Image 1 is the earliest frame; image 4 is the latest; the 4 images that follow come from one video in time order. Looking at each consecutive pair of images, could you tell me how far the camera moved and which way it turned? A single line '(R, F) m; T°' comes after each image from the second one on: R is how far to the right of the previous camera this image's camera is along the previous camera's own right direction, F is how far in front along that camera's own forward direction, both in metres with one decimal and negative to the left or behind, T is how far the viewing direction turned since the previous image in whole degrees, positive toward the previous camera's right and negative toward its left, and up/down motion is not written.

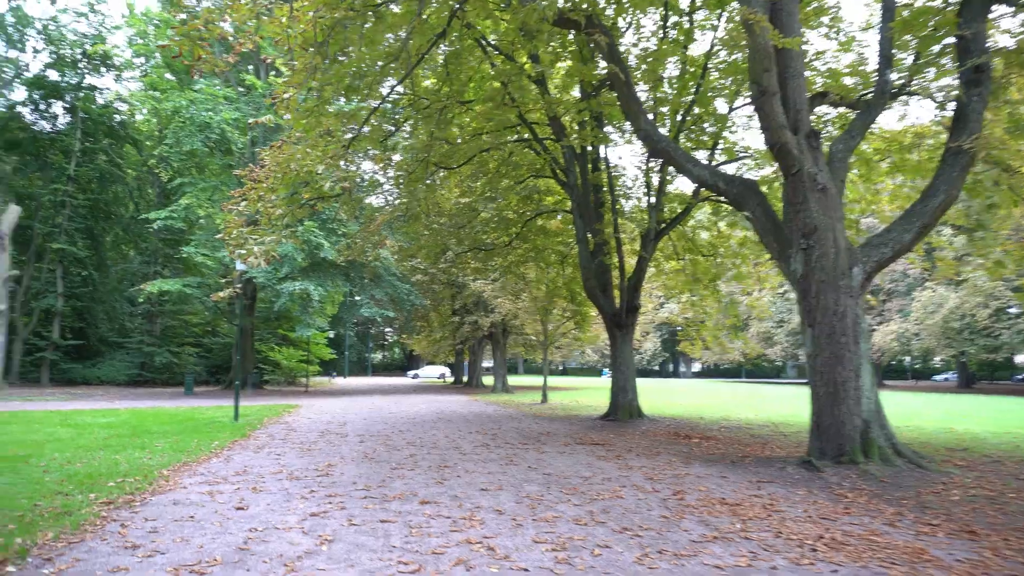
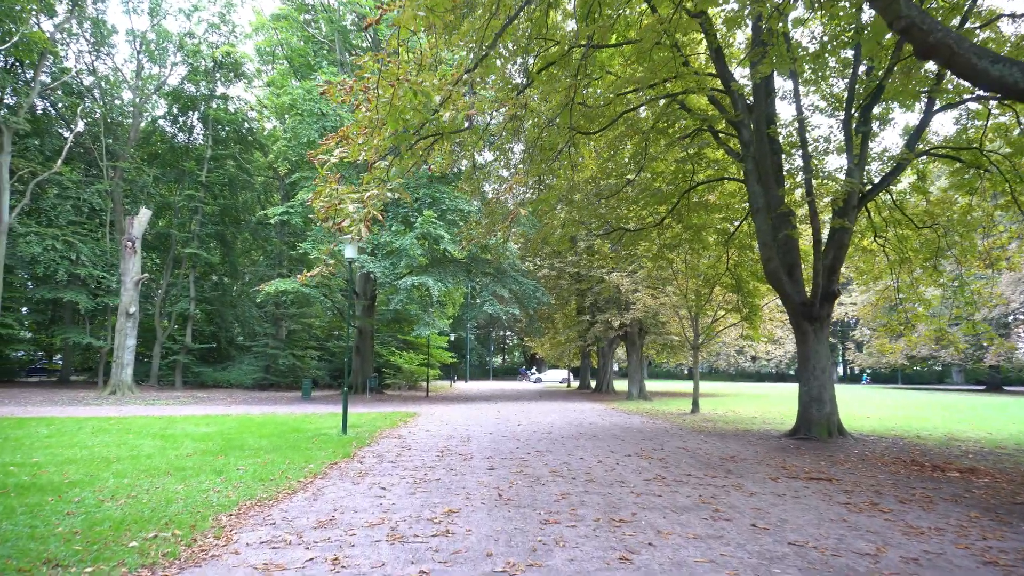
(-0.8, +2.7) m; -11°
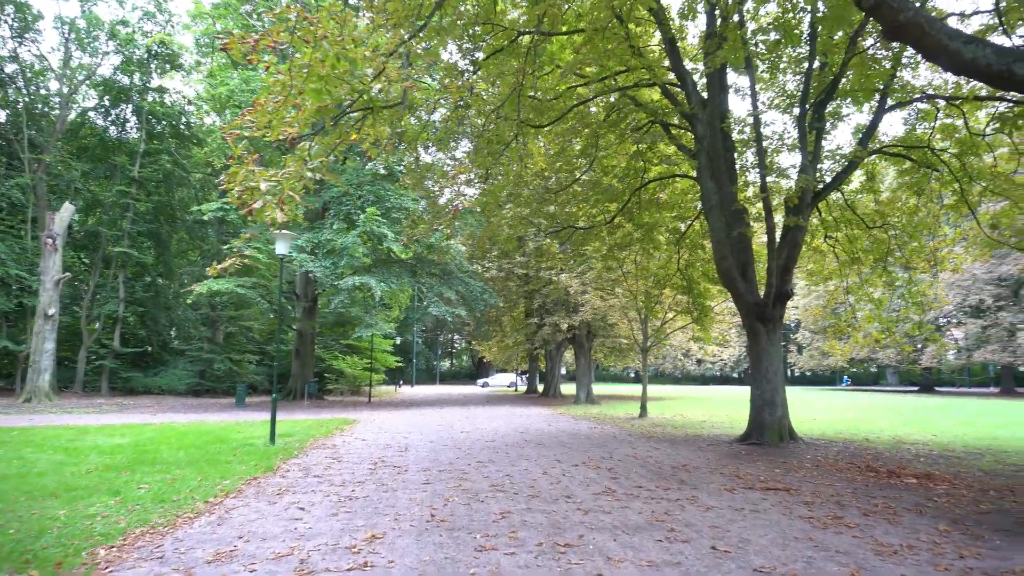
(+0.2, +0.7) m; +4°
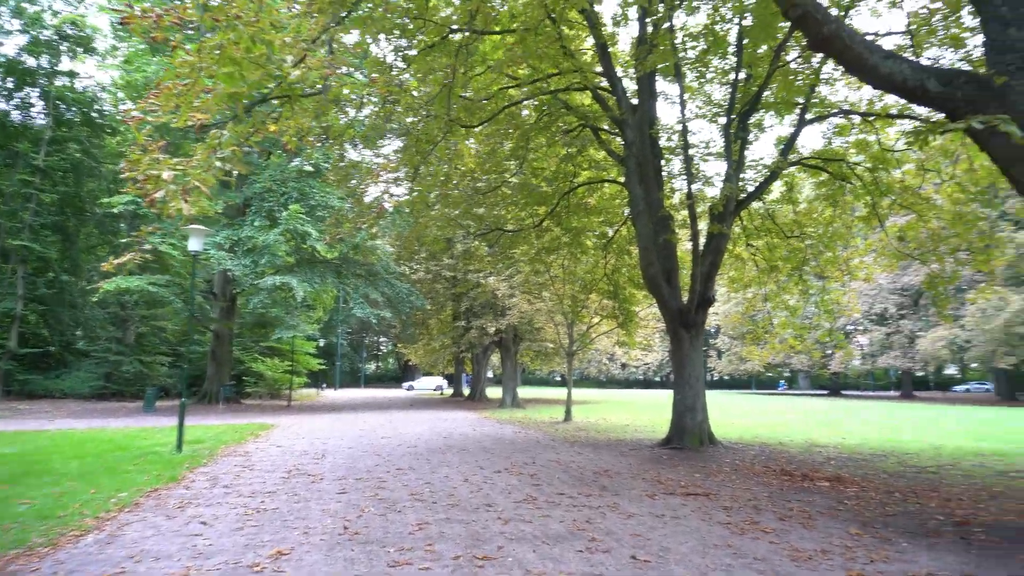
(+0.1, +0.2) m; +6°
